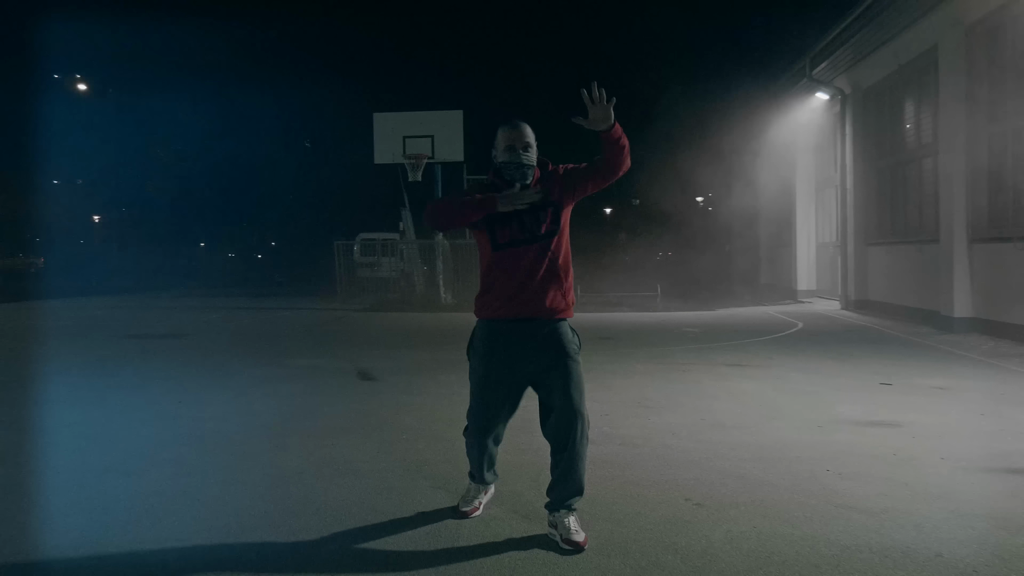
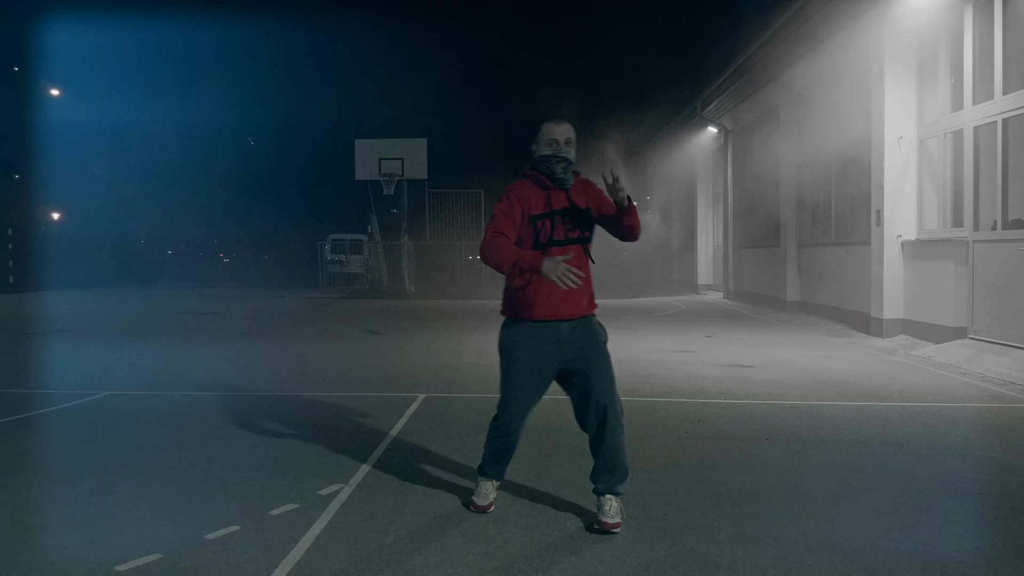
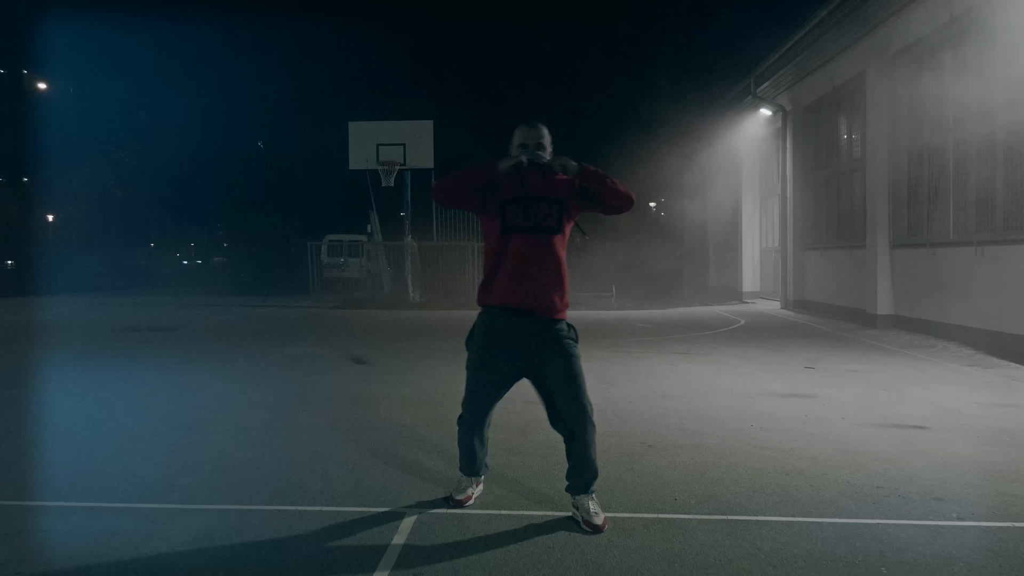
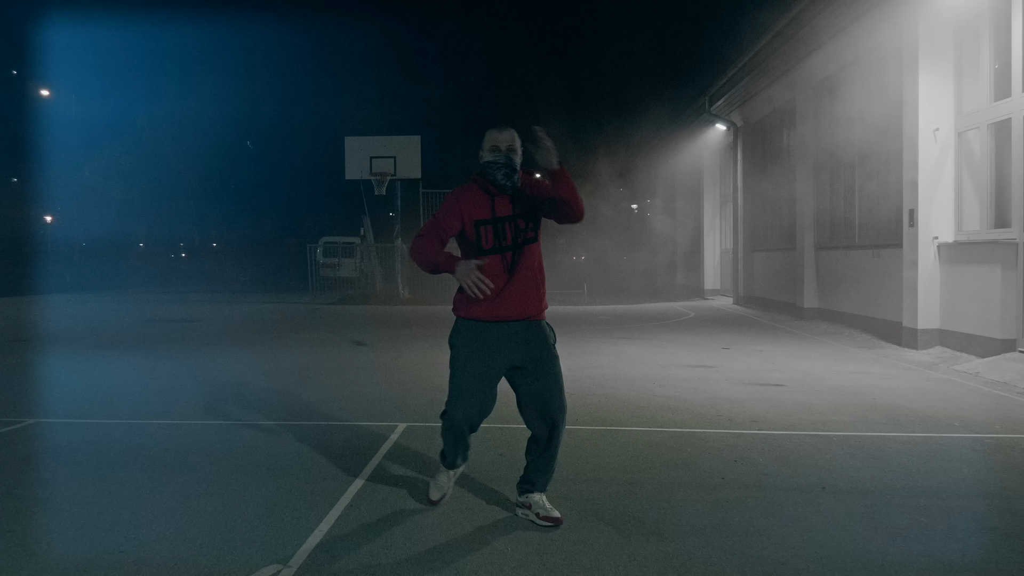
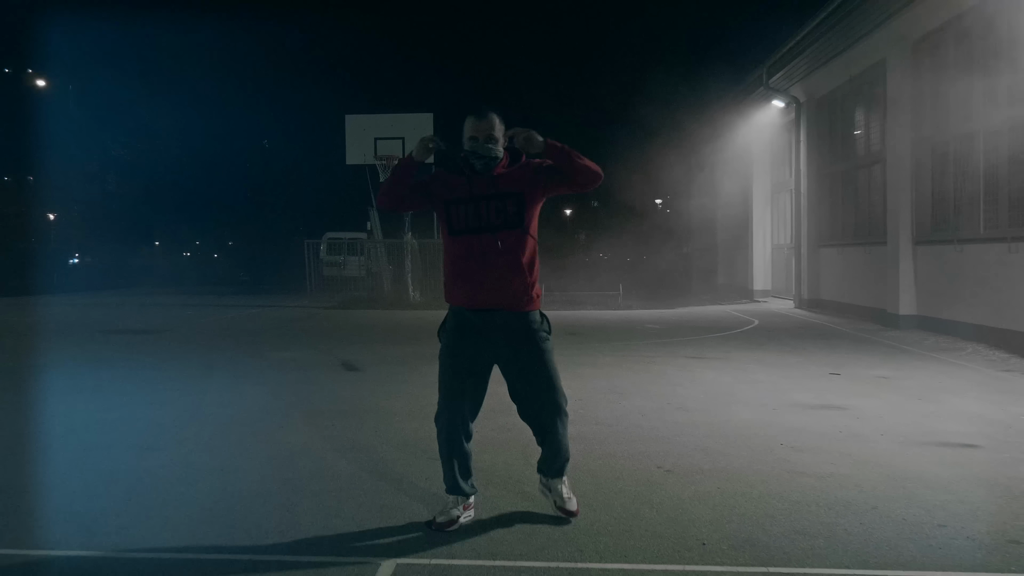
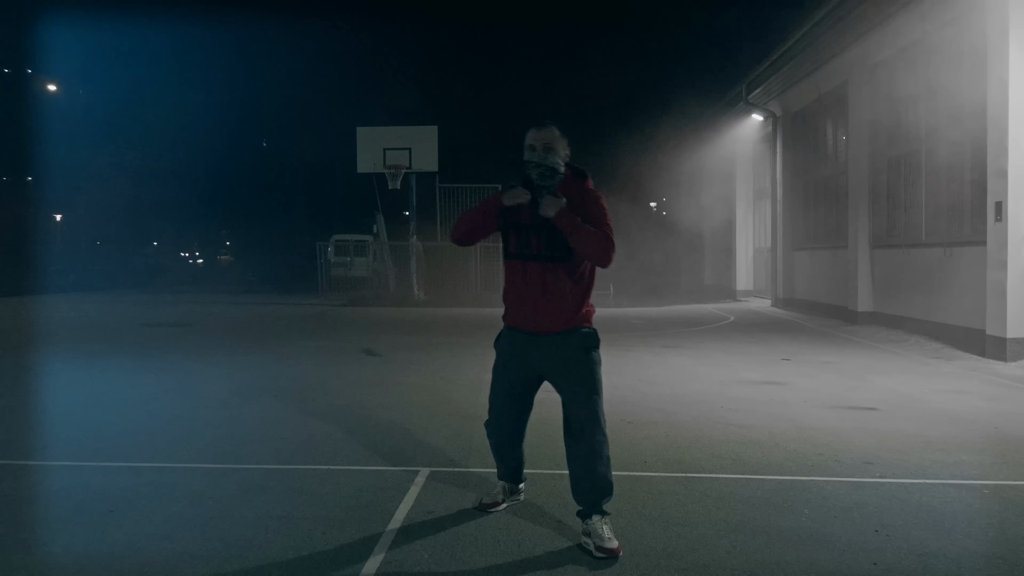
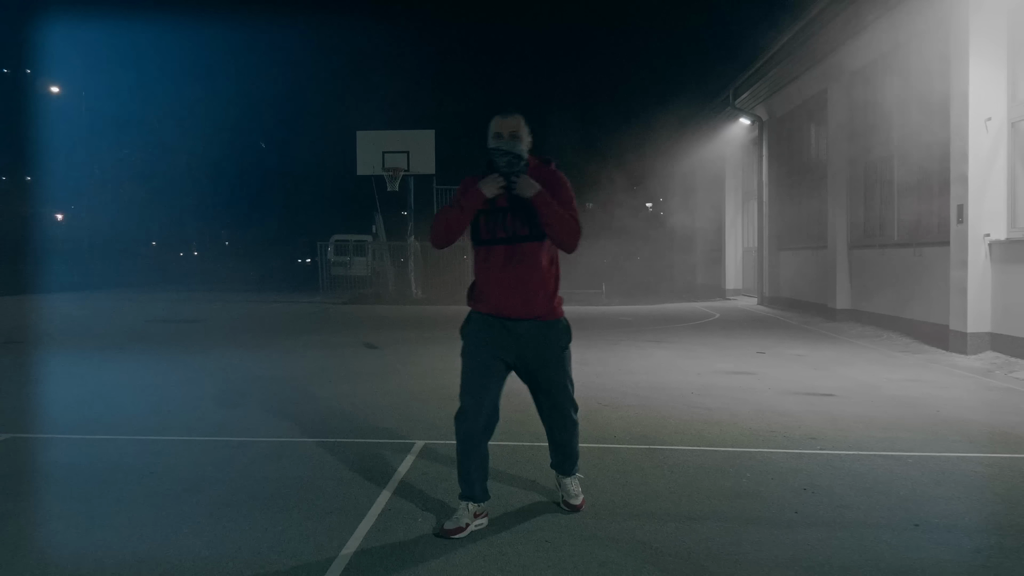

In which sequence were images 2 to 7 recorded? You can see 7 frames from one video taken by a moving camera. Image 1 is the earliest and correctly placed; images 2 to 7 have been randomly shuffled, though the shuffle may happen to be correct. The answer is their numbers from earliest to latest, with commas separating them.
5, 3, 6, 7, 4, 2
